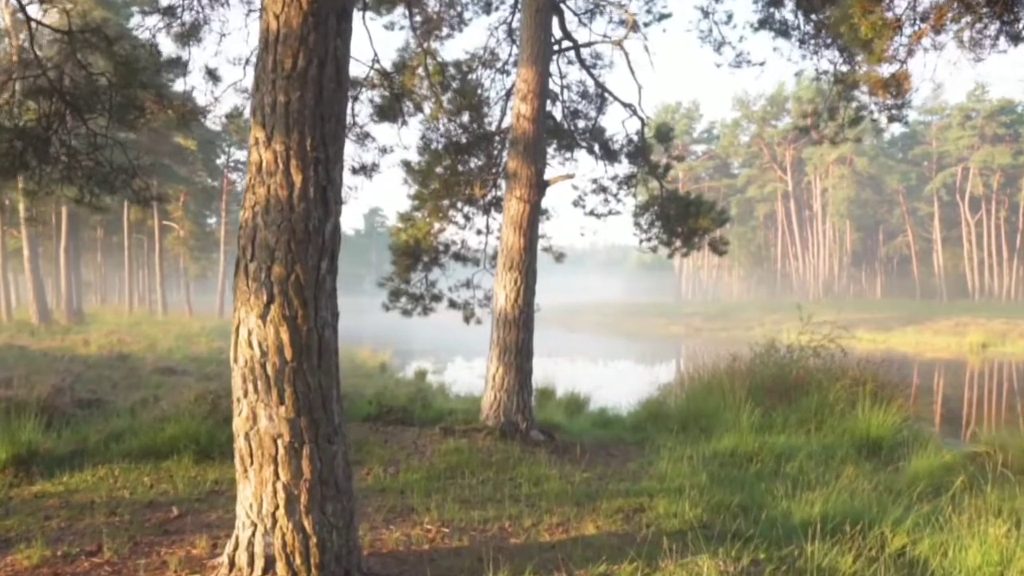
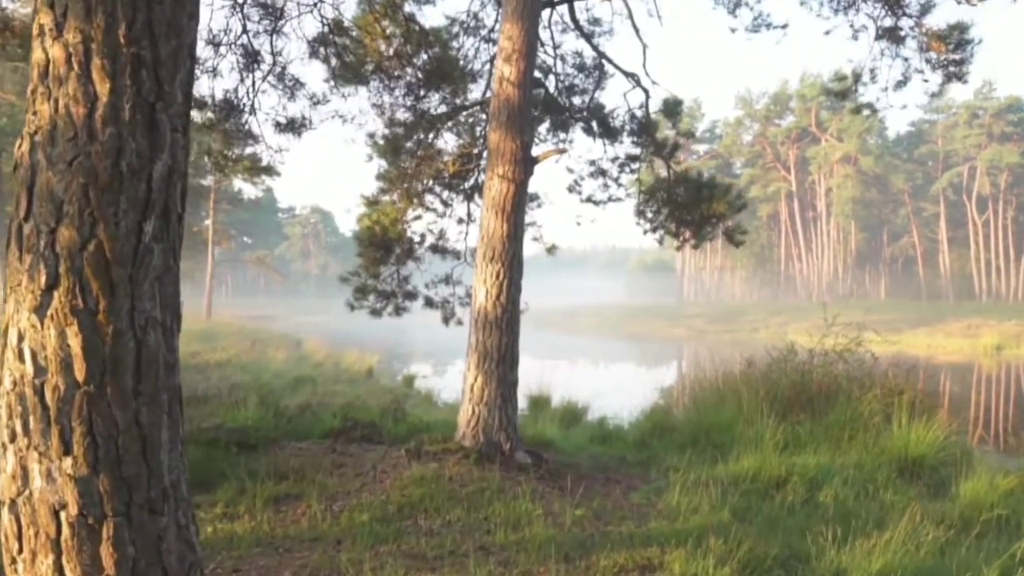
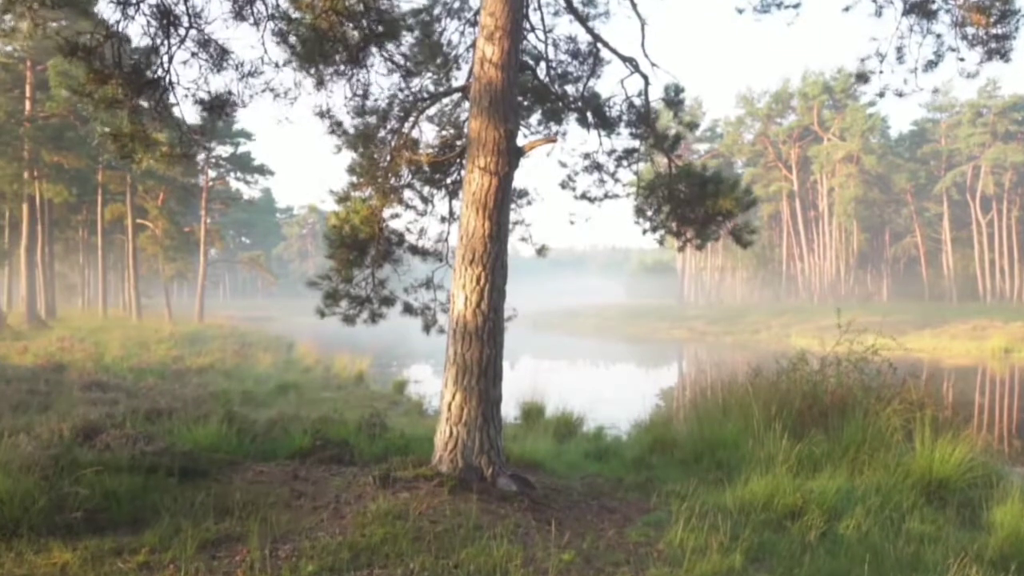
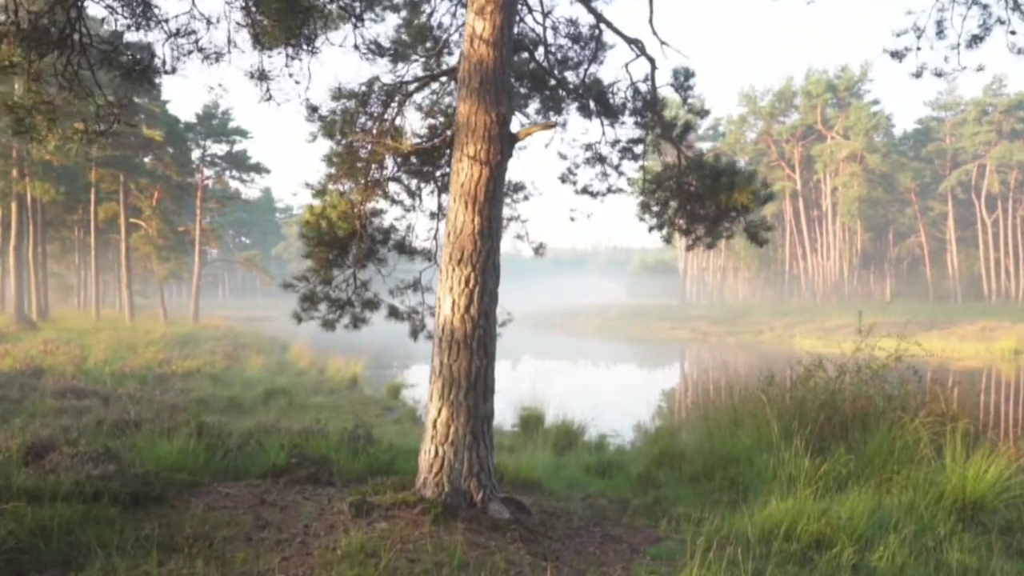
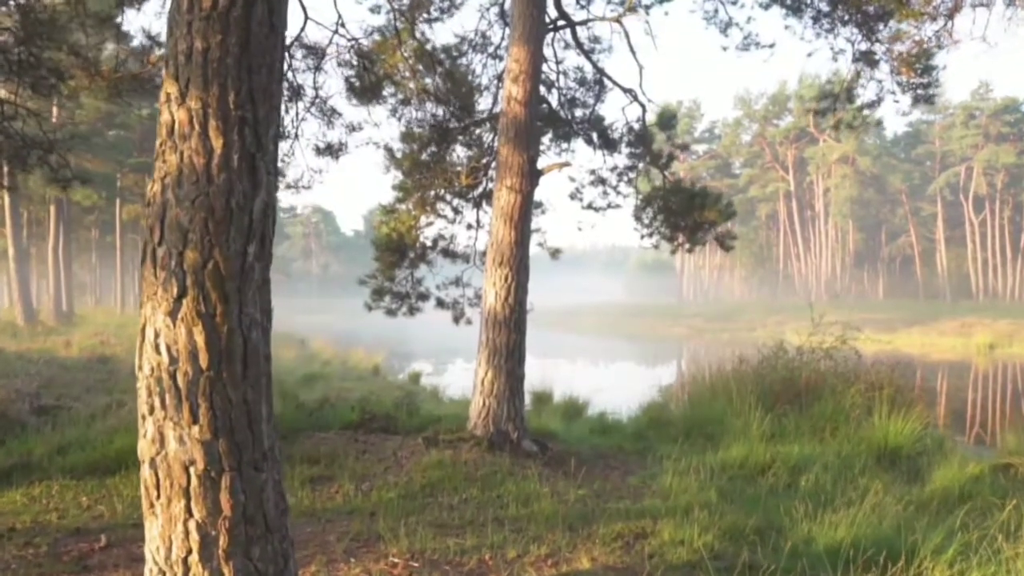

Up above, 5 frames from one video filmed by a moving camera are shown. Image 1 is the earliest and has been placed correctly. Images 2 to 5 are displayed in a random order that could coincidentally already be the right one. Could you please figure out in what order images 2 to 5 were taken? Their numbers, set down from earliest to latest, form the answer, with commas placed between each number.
5, 2, 3, 4
